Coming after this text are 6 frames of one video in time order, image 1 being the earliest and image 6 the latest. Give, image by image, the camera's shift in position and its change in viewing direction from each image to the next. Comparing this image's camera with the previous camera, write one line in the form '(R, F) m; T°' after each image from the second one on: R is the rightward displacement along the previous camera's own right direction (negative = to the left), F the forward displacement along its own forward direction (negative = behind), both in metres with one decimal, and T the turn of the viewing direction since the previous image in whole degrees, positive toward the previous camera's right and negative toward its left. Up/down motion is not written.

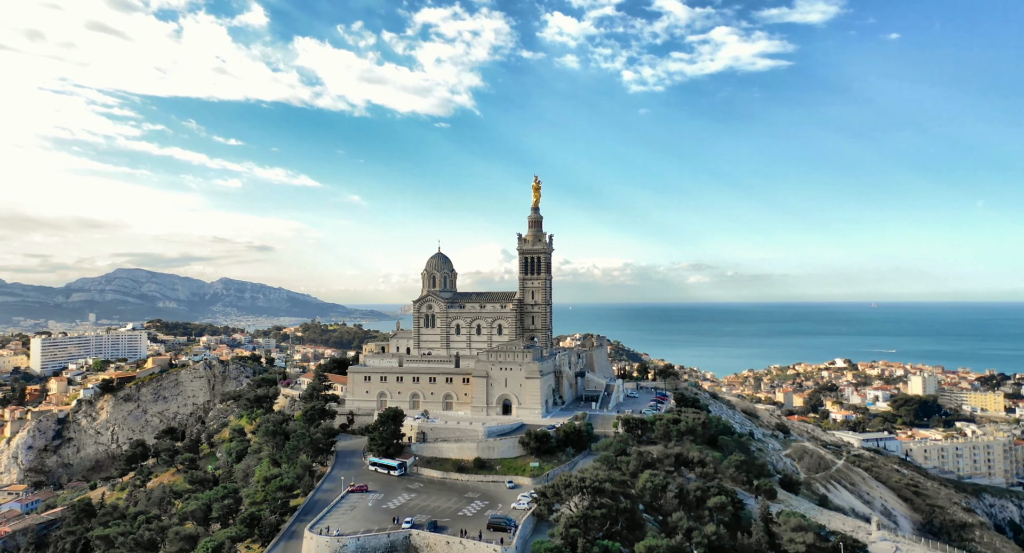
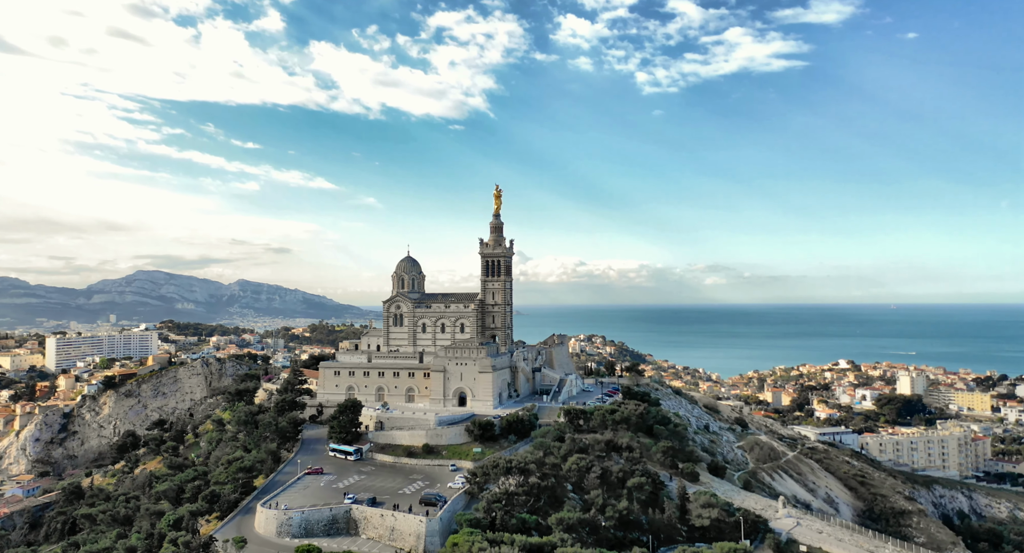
(+4.7, -4.1) m; -1°
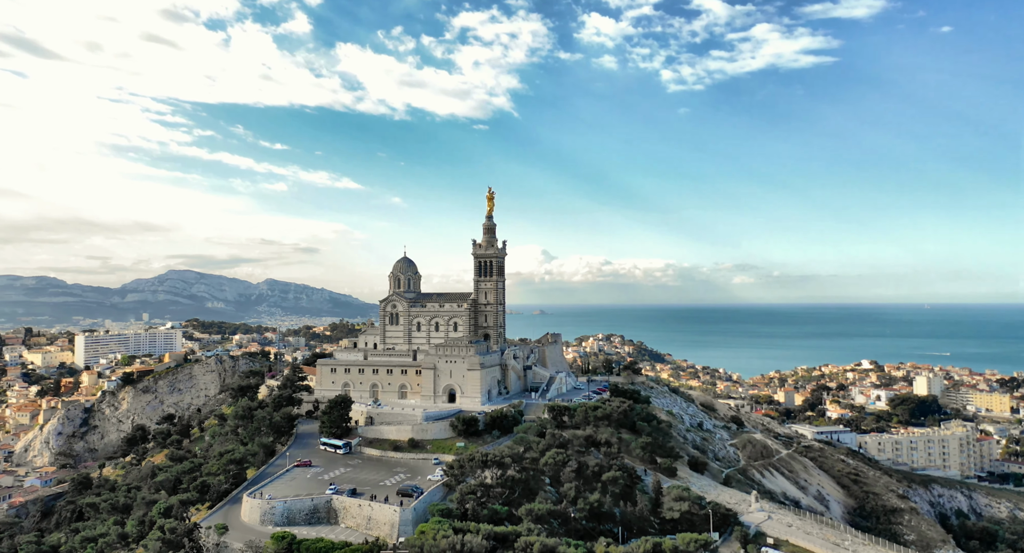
(+2.9, -1.4) m; -2°
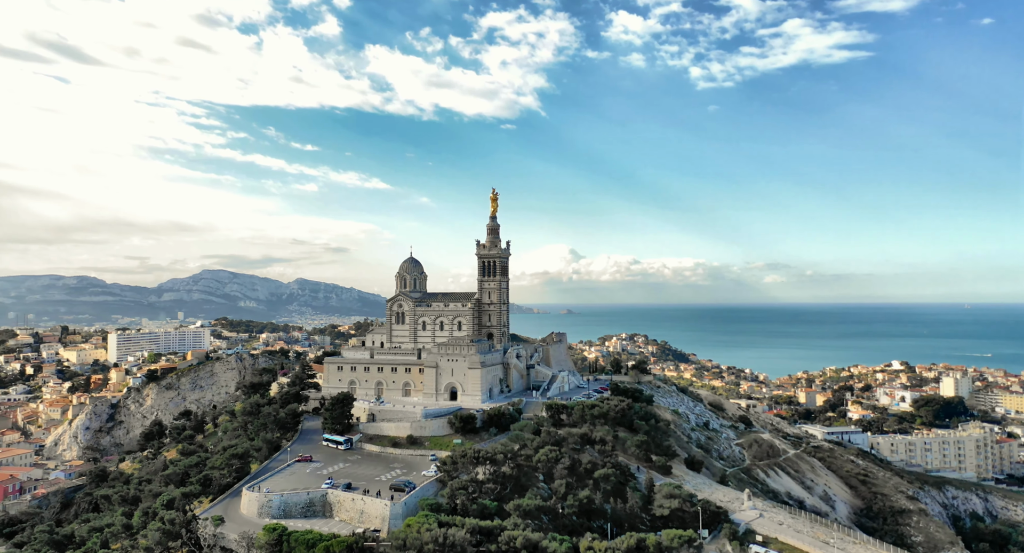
(+2.2, -0.7) m; -2°
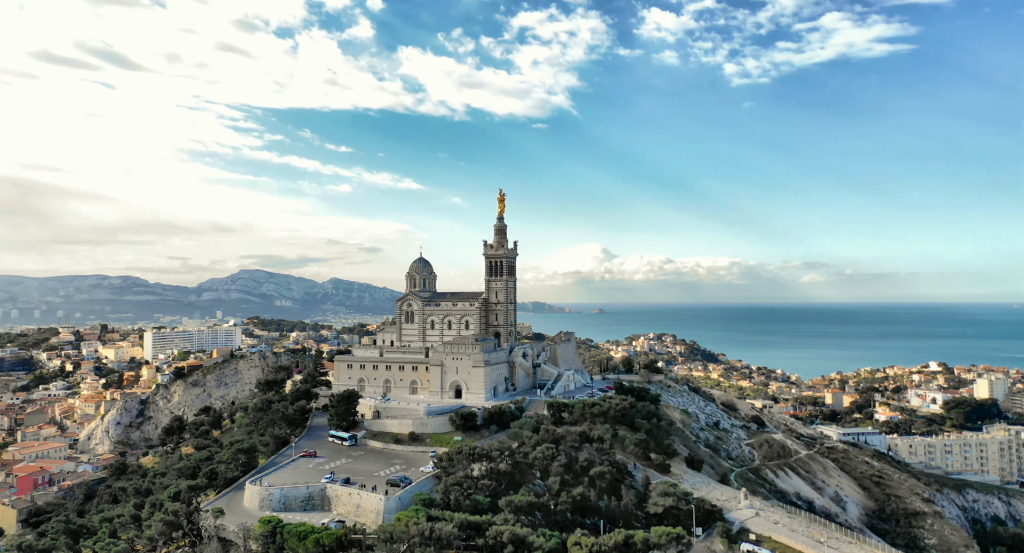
(+2.3, -0.5) m; -2°
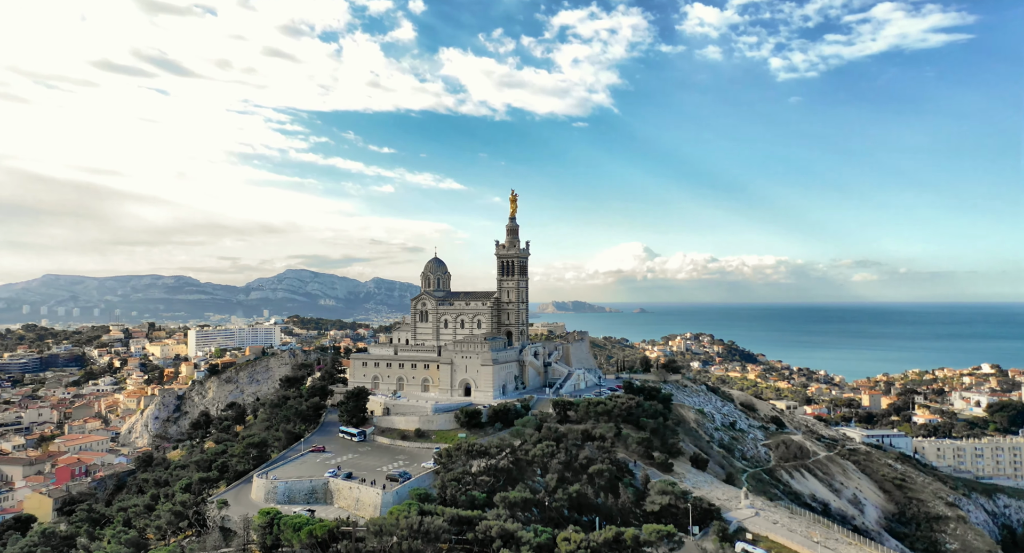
(+2.7, -0.5) m; -3°
